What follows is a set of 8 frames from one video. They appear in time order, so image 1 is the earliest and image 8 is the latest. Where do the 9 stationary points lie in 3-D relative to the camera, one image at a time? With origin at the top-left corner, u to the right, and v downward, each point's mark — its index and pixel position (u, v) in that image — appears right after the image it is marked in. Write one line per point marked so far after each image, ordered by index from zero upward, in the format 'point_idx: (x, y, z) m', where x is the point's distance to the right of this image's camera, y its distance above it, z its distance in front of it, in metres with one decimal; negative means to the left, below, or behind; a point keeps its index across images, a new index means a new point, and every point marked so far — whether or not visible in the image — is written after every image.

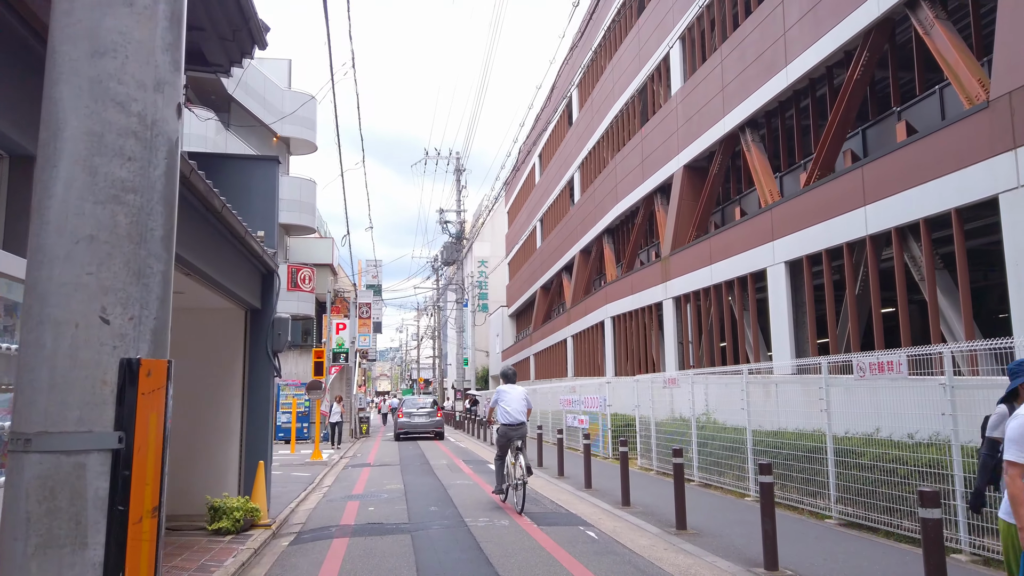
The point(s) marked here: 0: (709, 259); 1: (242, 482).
0: (+5.1, +0.8, +19.1) m
1: (-3.9, -2.8, +10.7) m
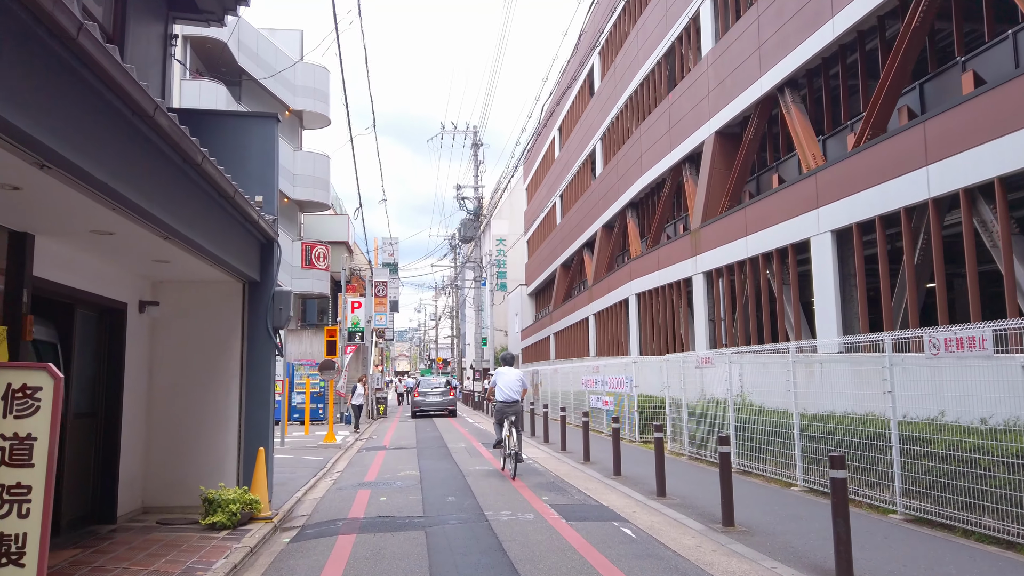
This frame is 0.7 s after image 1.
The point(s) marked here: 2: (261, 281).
0: (+5.6, +1.4, +17.9) m
1: (-3.6, -2.4, +9.8) m
2: (-3.5, +0.1, +10.2) m
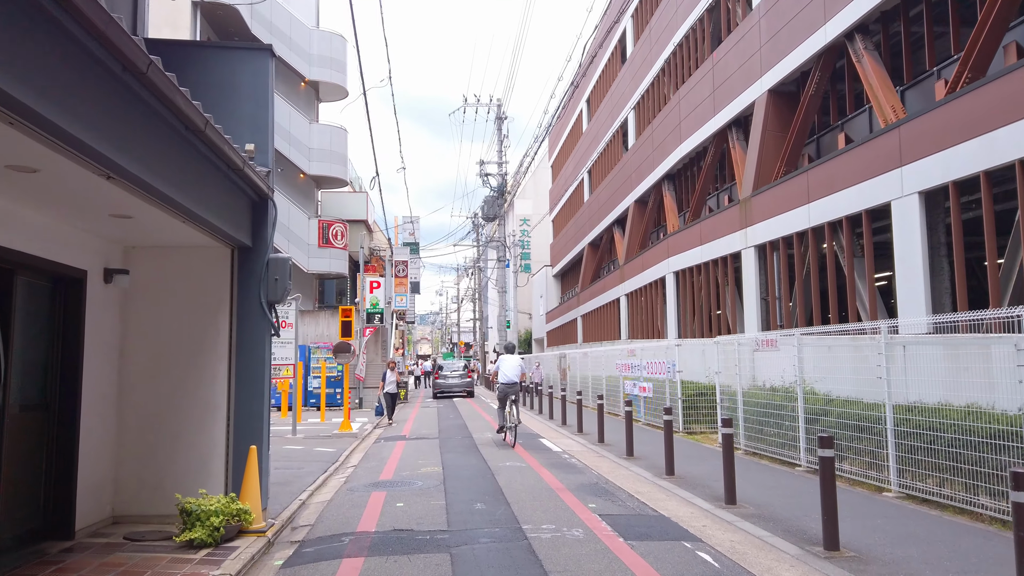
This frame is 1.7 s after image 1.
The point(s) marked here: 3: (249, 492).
0: (+6.3, +2.0, +15.9) m
1: (-3.1, -2.0, +8.2) m
2: (-3.0, +0.5, +8.5) m
3: (-2.8, -2.1, +7.8) m
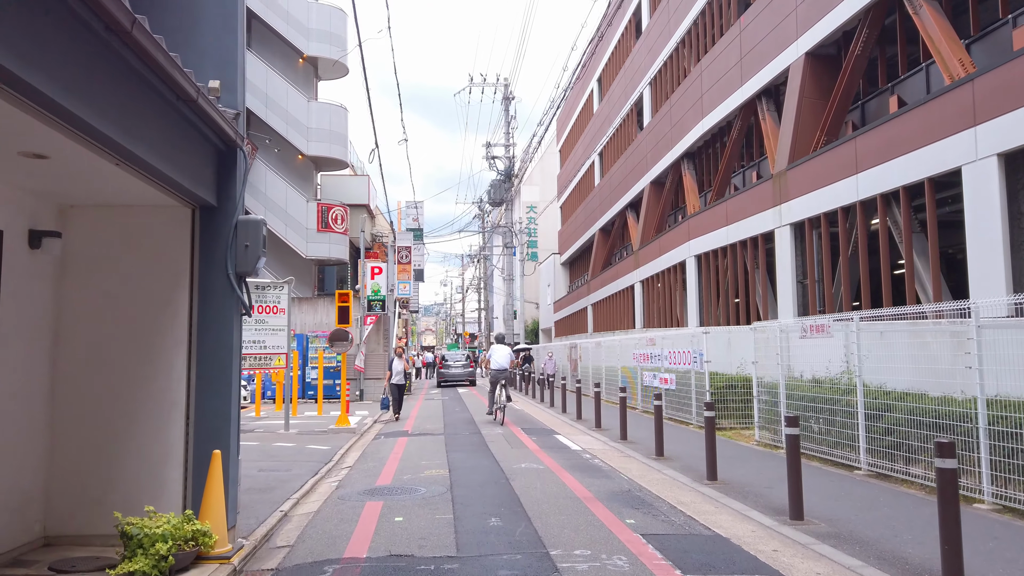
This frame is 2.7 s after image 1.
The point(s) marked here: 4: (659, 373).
0: (+6.6, +2.3, +14.3) m
1: (-2.9, -1.7, +6.6) m
2: (-2.8, +0.8, +7.0) m
3: (-2.6, -1.9, +6.3) m
4: (+3.9, -2.3, +19.7) m
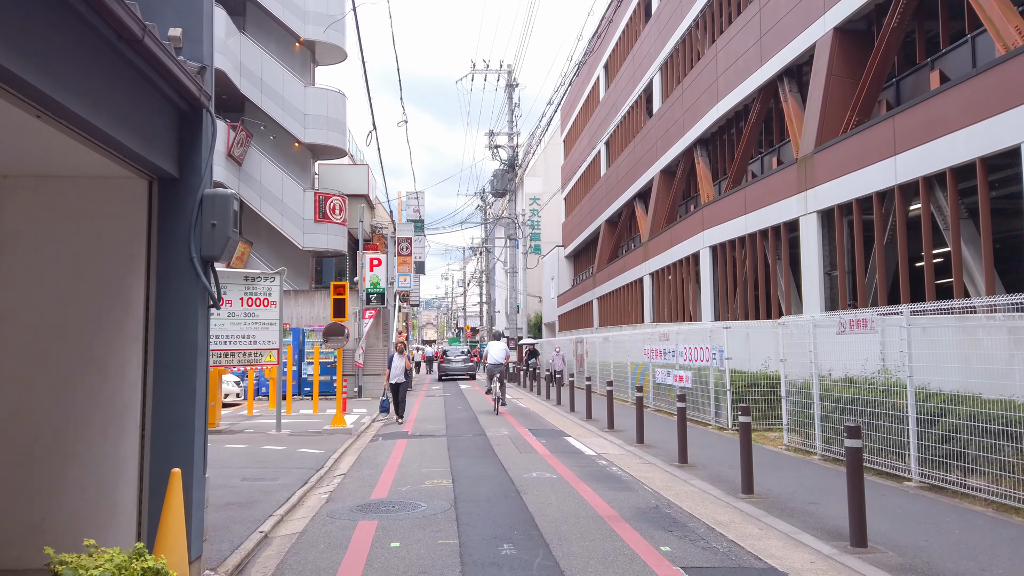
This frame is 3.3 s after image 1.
0: (+6.7, +2.5, +13.2) m
1: (-2.8, -1.6, +5.6) m
2: (-2.6, +0.9, +5.9) m
3: (-2.4, -1.8, +5.2) m
4: (+4.1, -2.1, +18.7) m
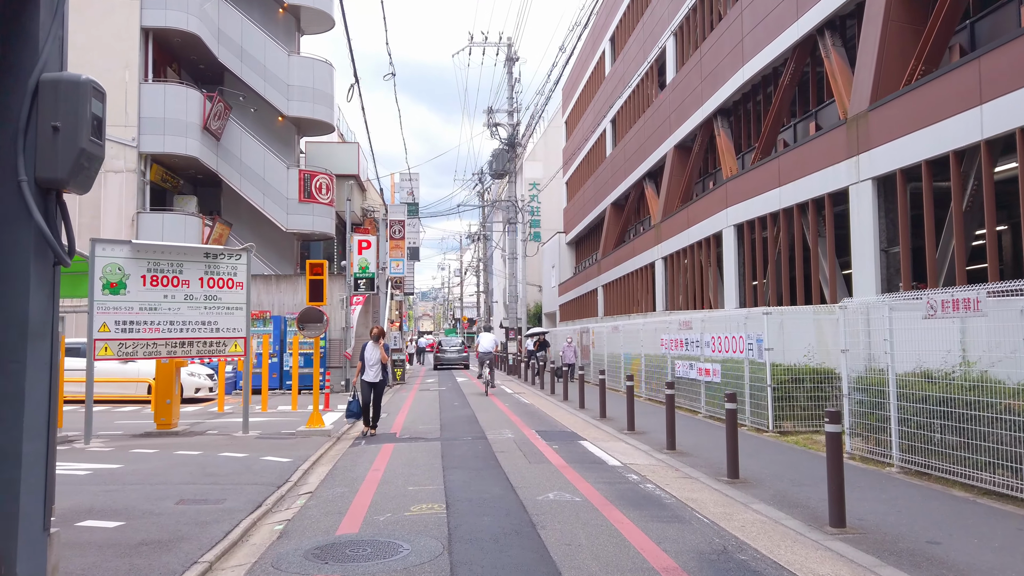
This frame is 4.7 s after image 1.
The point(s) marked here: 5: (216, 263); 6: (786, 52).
0: (+6.8, +2.8, +11.0) m
1: (-2.6, -1.3, +3.4) m
2: (-2.5, +1.2, +3.7) m
3: (-2.3, -1.5, +3.0) m
4: (+4.1, -1.7, +16.5) m
5: (-5.4, +0.5, +13.5) m
6: (+6.6, +5.7, +18.0) m
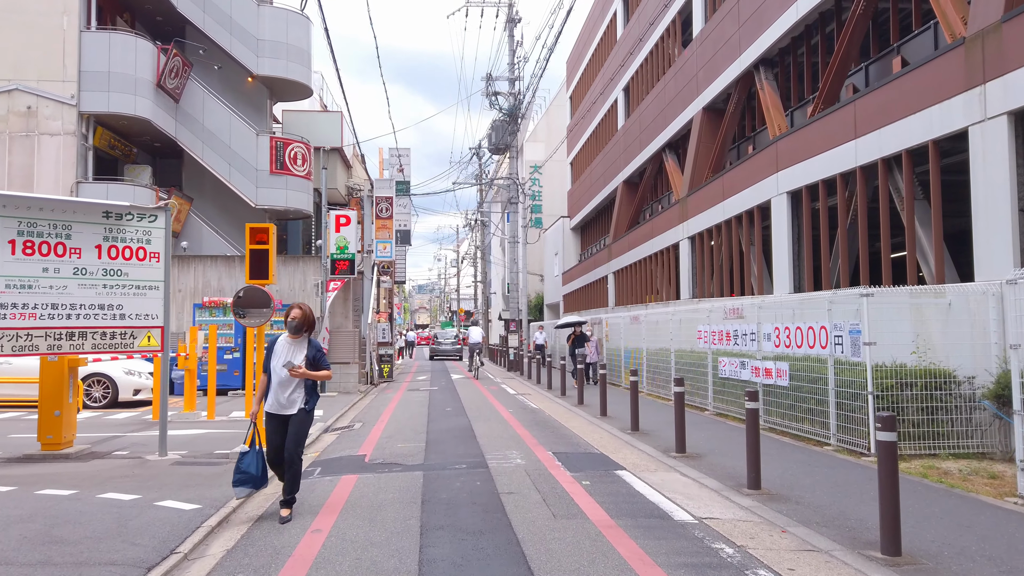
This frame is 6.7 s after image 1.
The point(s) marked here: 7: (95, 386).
0: (+7.0, +3.2, +7.5) m
1: (-2.5, -1.1, -0.1) m
2: (-2.3, +1.4, +0.2) m
3: (-2.1, -1.2, -0.5) m
4: (+4.3, -1.3, +13.1) m
5: (-5.3, +0.8, +10.0) m
6: (+6.7, +6.1, +14.5) m
7: (-9.2, -2.2, +16.3) m
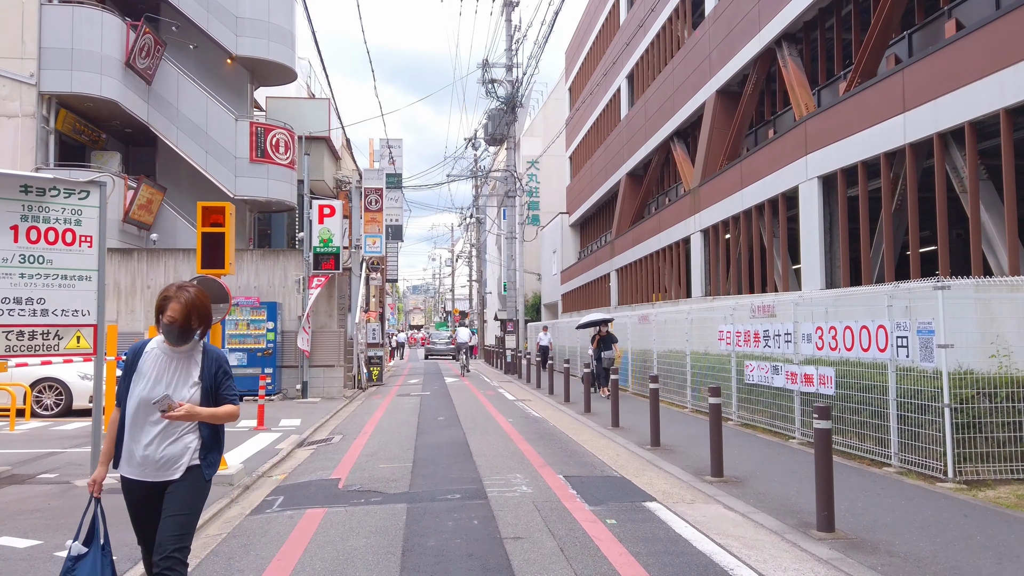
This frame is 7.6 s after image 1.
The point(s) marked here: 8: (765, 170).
0: (+7.1, +3.2, +5.9) m
1: (-2.3, -0.9, -1.8) m
2: (-2.2, +1.6, -1.5) m
3: (-2.0, -1.1, -2.1) m
4: (+4.3, -1.2, +11.4) m
5: (-5.2, +1.0, +8.3) m
6: (+6.8, +6.2, +12.9) m
7: (-9.2, -2.1, +14.6) m
8: (+5.8, +2.7, +17.0) m
